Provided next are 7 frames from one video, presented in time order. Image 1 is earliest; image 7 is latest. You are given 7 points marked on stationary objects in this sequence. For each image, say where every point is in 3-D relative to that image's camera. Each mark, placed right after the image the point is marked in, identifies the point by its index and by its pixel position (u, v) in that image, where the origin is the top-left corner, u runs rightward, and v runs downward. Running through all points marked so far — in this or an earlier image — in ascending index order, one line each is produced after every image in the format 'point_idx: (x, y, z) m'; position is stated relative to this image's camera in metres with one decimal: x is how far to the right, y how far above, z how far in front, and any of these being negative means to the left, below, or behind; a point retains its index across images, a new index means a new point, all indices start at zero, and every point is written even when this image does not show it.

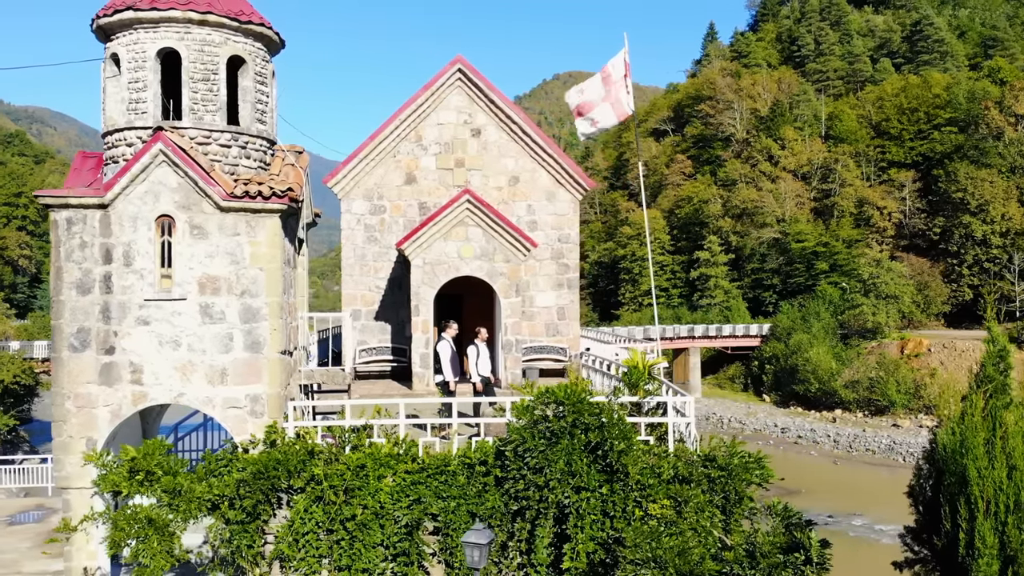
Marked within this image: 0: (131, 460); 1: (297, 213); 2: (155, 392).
0: (-4.5, -2.0, +8.9) m
1: (-3.3, +1.1, +11.7) m
2: (-4.7, -1.4, +10.0) m
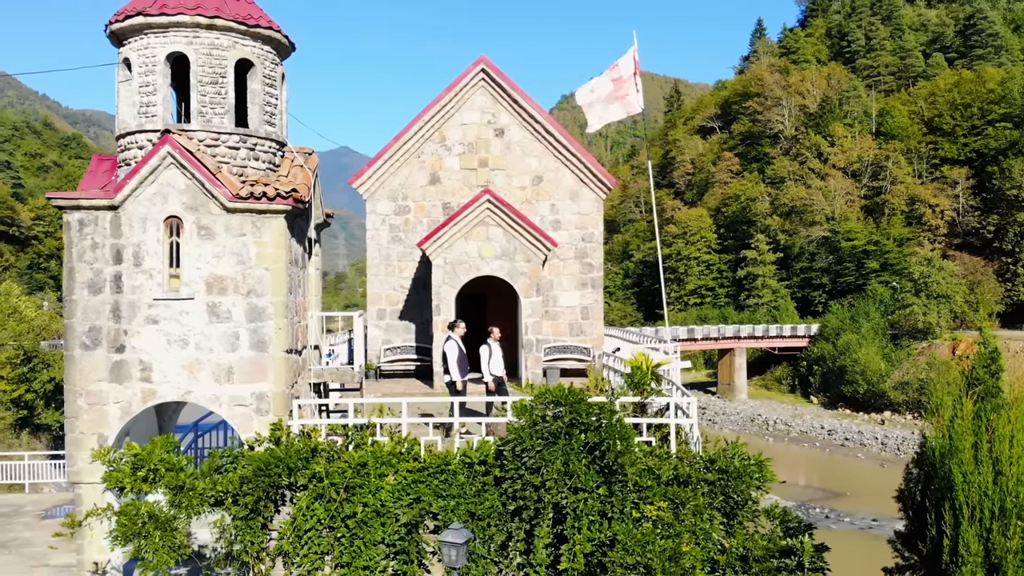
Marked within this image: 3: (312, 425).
0: (-4.5, -2.0, +9.1) m
1: (-3.2, +1.1, +11.8) m
2: (-4.7, -1.3, +10.2) m
3: (-2.8, -1.9, +10.5) m
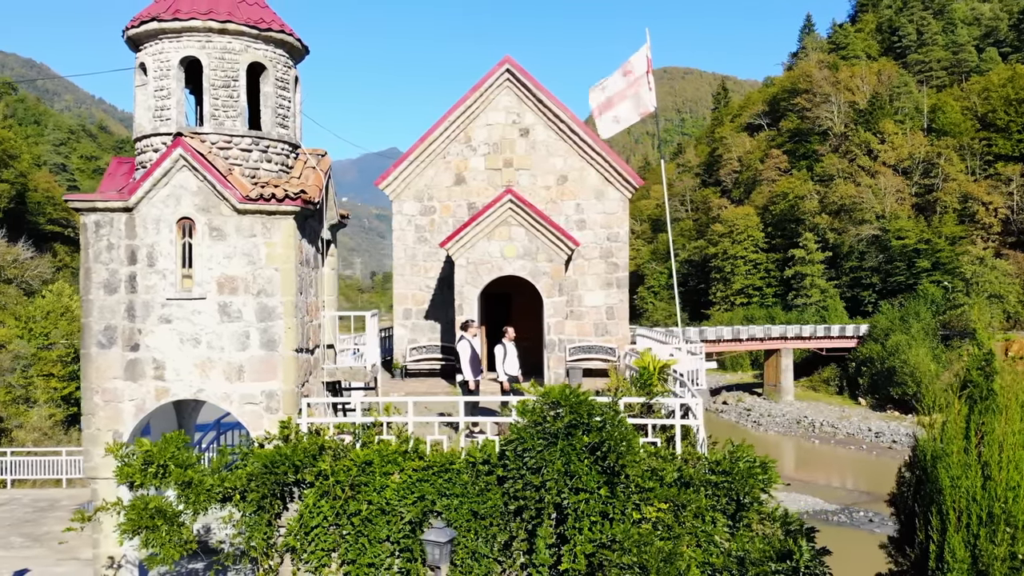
0: (-4.5, -2.0, +9.3) m
1: (-3.1, +1.1, +12.0) m
2: (-4.6, -1.3, +10.4) m
3: (-2.7, -1.9, +10.6) m
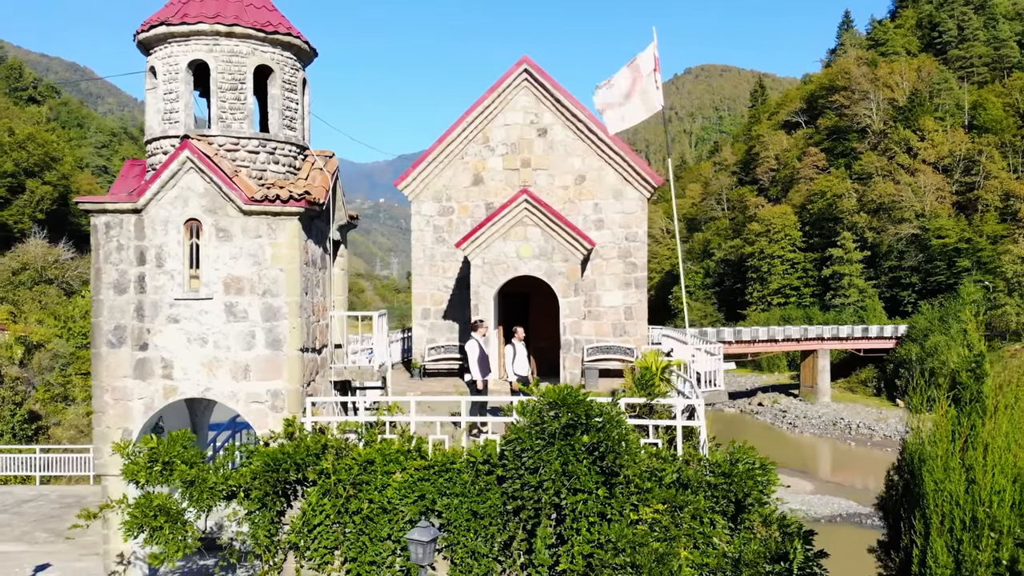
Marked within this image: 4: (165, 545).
0: (-4.5, -2.0, +9.4) m
1: (-3.0, +1.1, +12.1) m
2: (-4.6, -1.4, +10.6) m
3: (-2.6, -1.9, +10.7) m
4: (-4.1, -3.0, +9.0) m
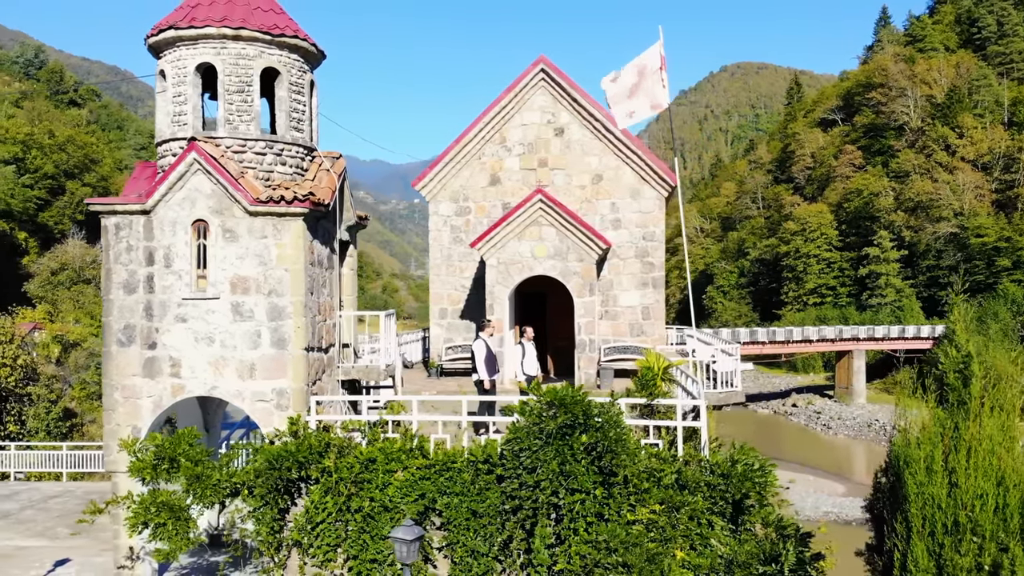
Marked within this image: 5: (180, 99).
0: (-4.5, -2.0, +9.6) m
1: (-2.9, +1.1, +12.2) m
2: (-4.5, -1.4, +10.7) m
3: (-2.6, -1.9, +10.8) m
4: (-4.1, -3.0, +9.2) m
5: (-4.9, +2.8, +11.3) m
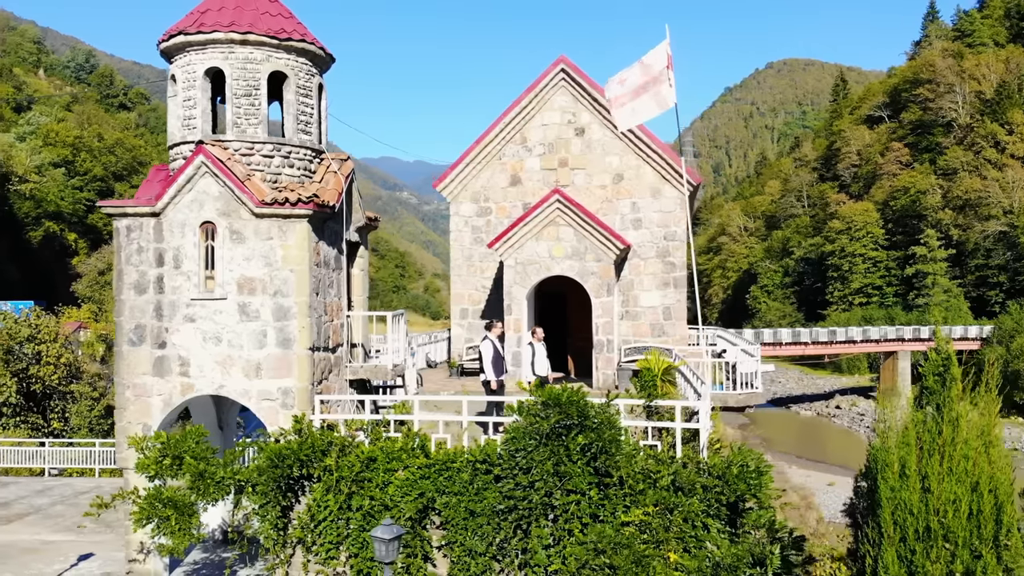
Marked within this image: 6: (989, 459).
0: (-4.5, -2.0, +9.8) m
1: (-2.8, +1.1, +12.3) m
2: (-4.5, -1.4, +10.9) m
3: (-2.5, -1.9, +10.9) m
4: (-4.2, -3.0, +9.3) m
5: (-4.9, +2.8, +11.5) m
6: (+5.1, -1.9, +8.2) m
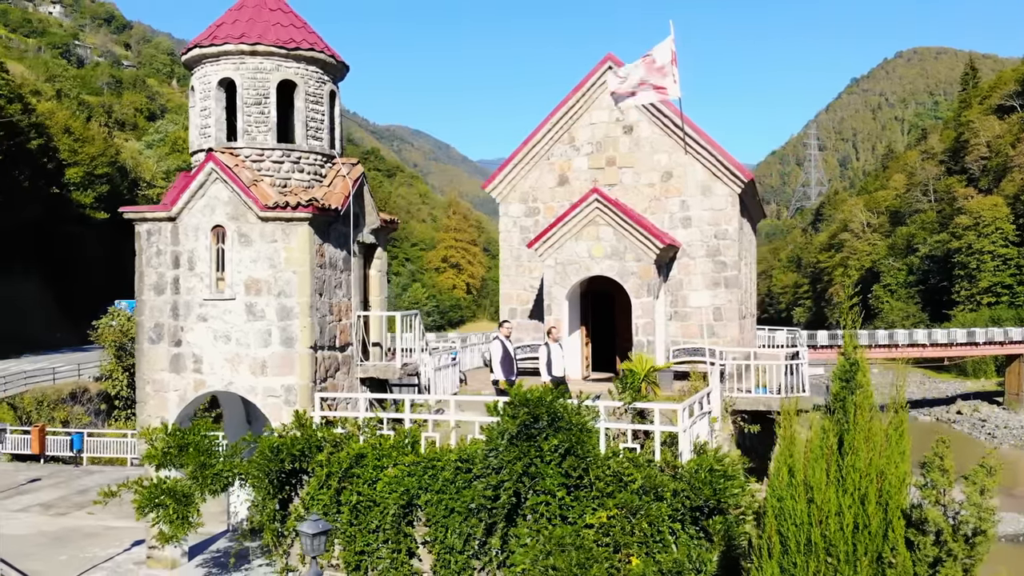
0: (-4.7, -2.0, +10.3) m
1: (-2.7, +1.1, +12.7) m
2: (-4.5, -1.4, +11.5) m
3: (-2.6, -1.9, +11.3) m
4: (-4.4, -3.1, +9.9) m
5: (-4.9, +2.8, +12.1) m
6: (+4.7, -1.9, +7.8) m
